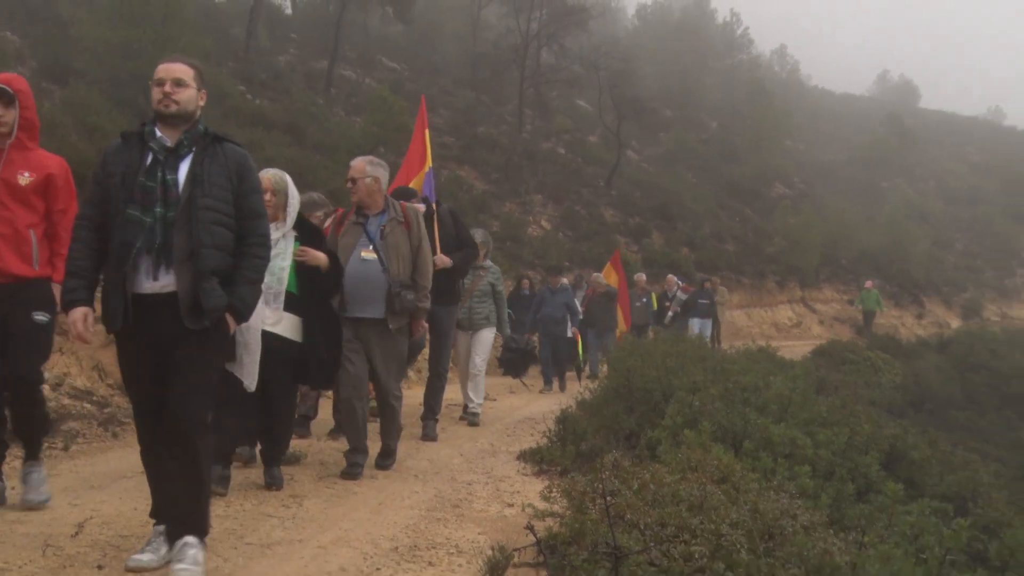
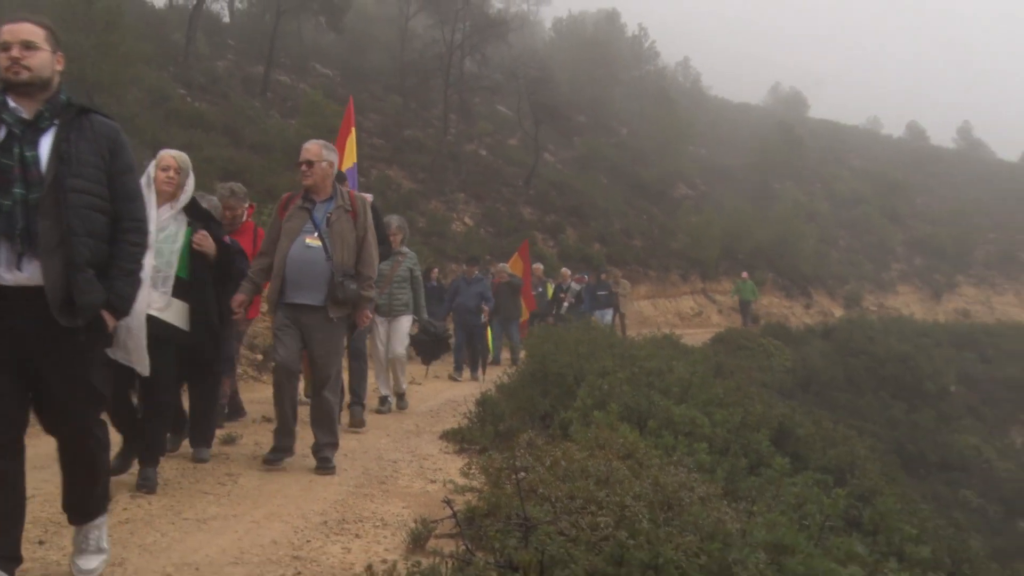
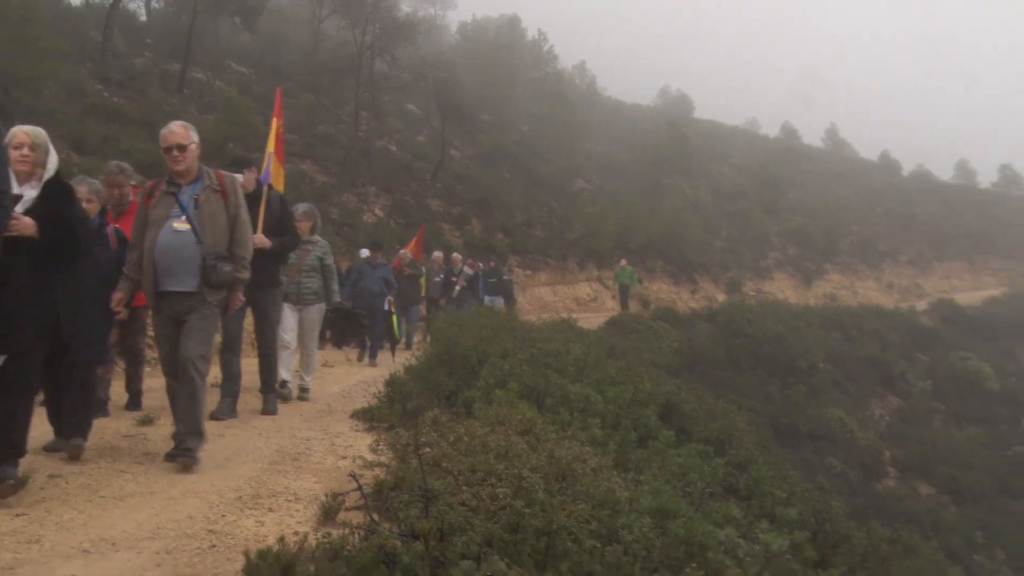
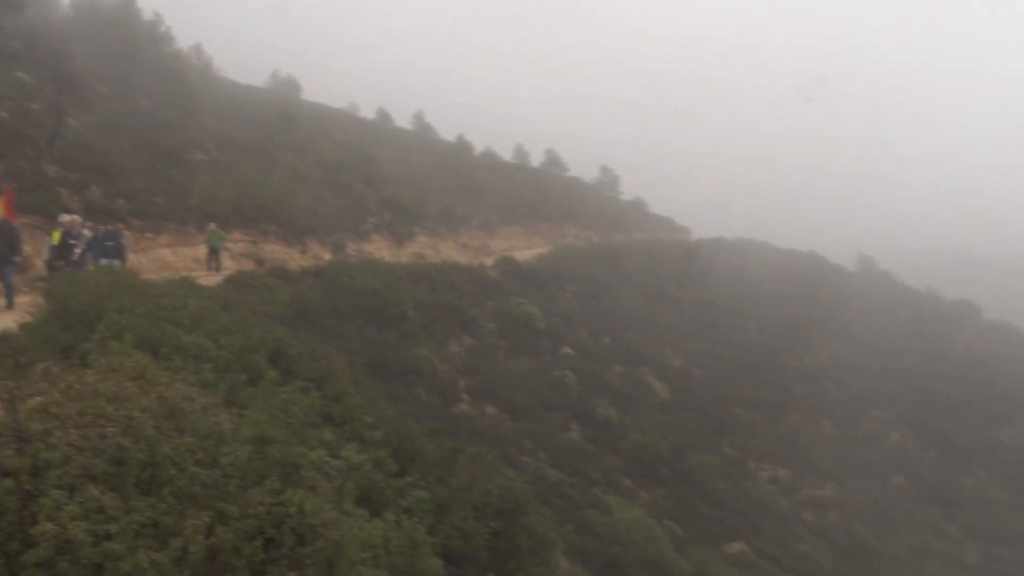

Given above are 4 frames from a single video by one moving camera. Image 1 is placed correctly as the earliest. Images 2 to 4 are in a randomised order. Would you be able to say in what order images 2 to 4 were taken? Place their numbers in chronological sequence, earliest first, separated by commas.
2, 3, 4
